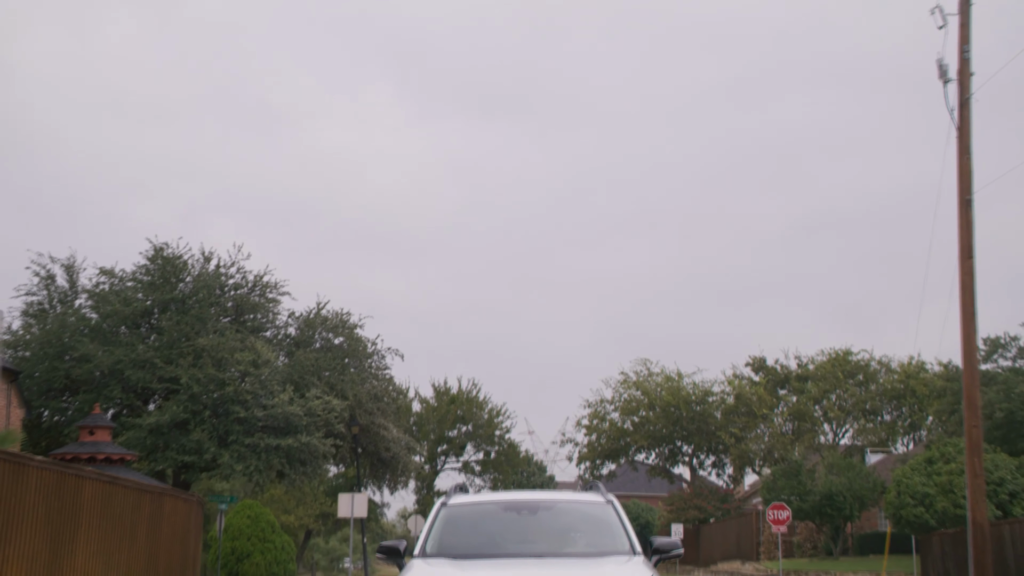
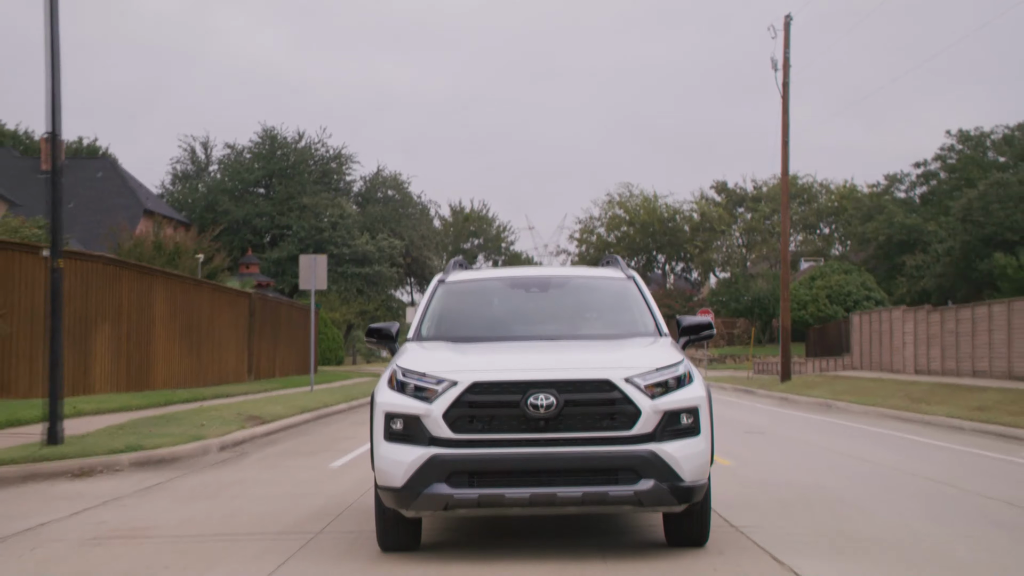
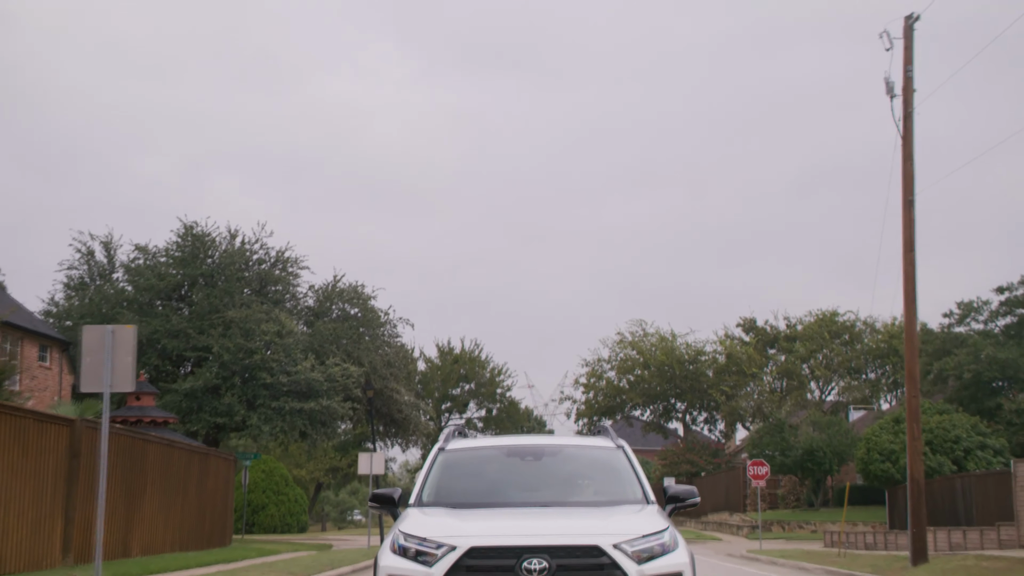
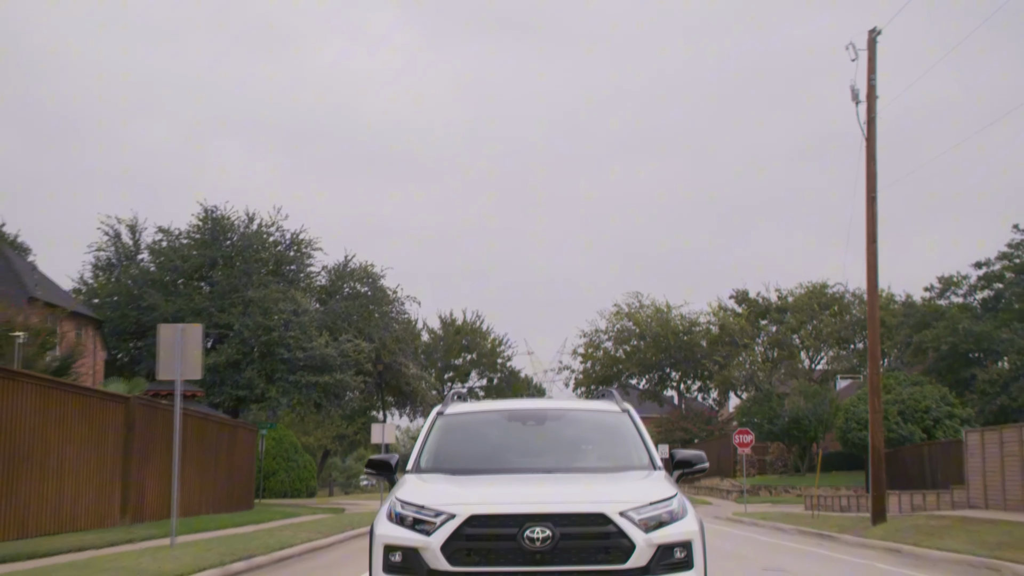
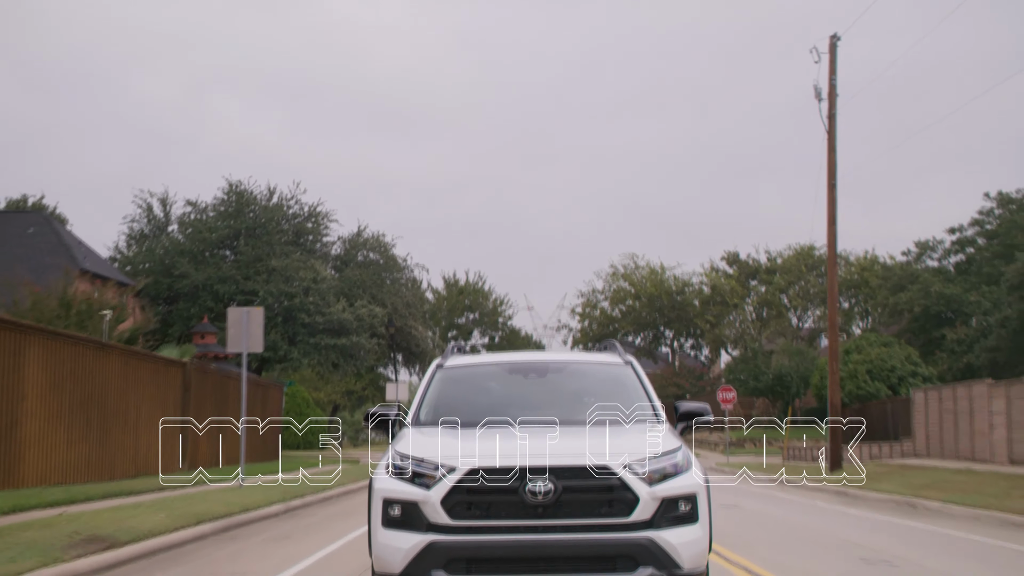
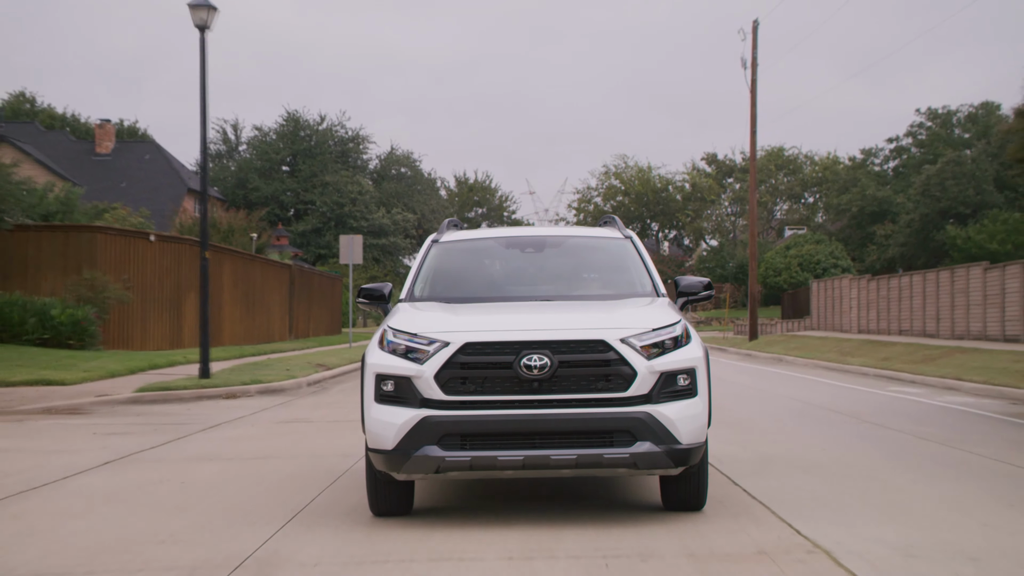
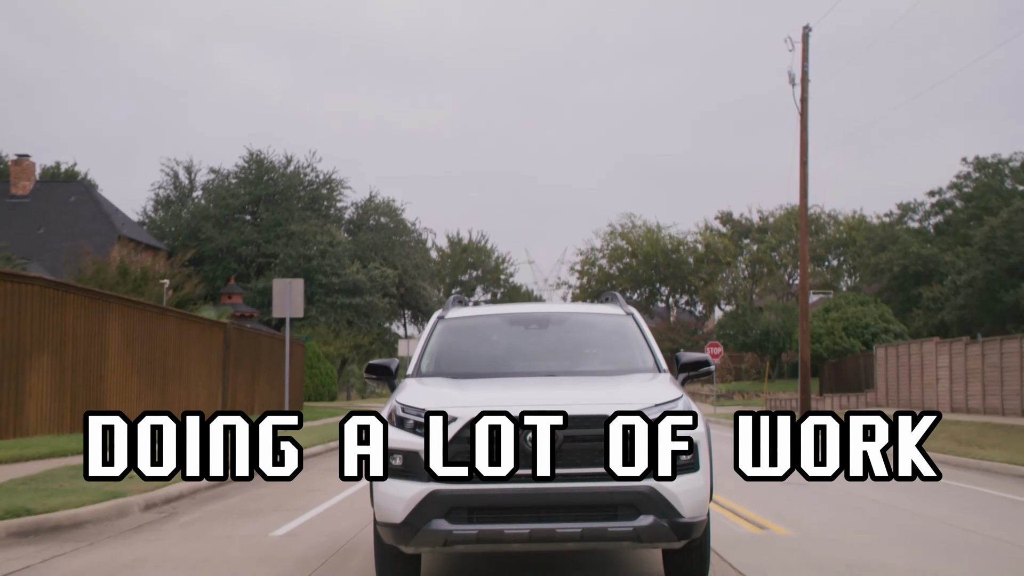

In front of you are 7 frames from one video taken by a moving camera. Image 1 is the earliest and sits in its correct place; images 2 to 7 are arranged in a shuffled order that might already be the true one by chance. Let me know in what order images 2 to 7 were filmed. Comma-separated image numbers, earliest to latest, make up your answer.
3, 4, 5, 7, 2, 6
